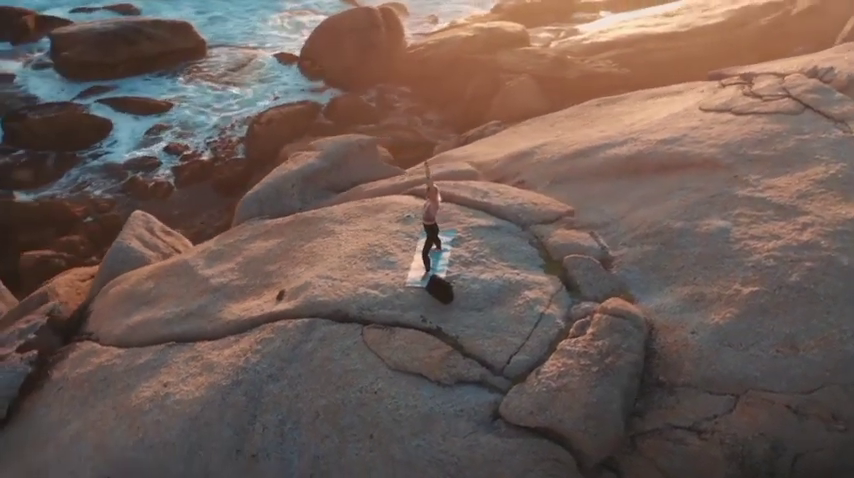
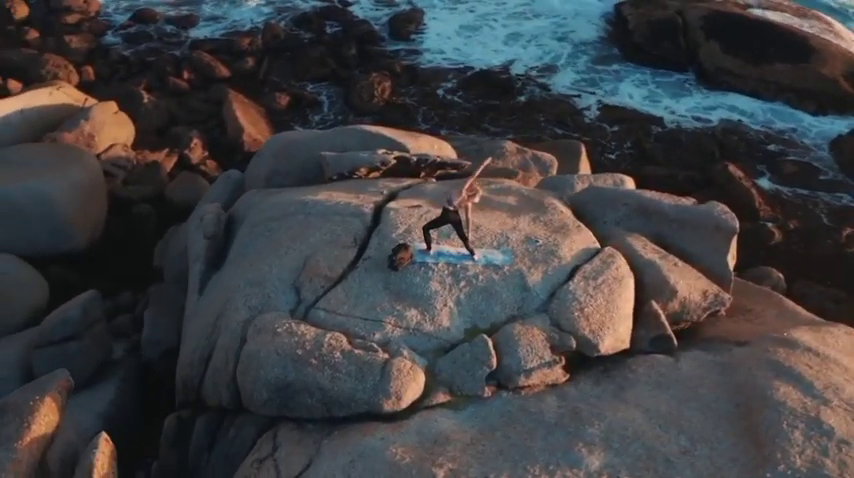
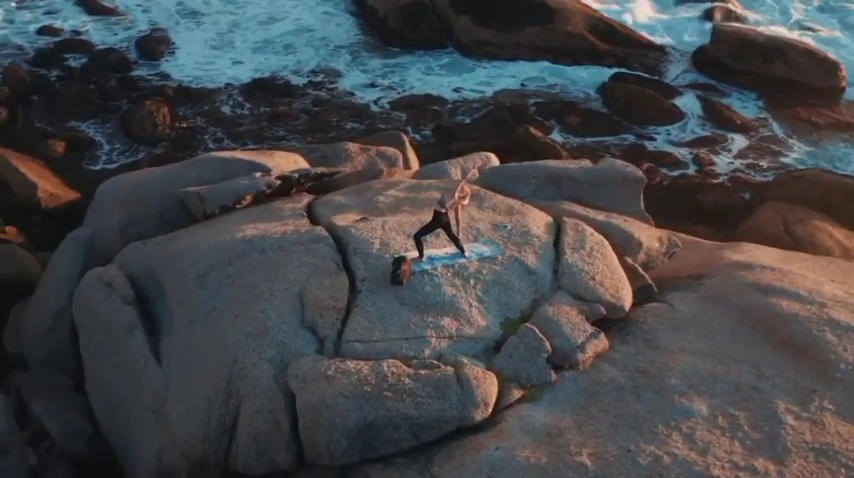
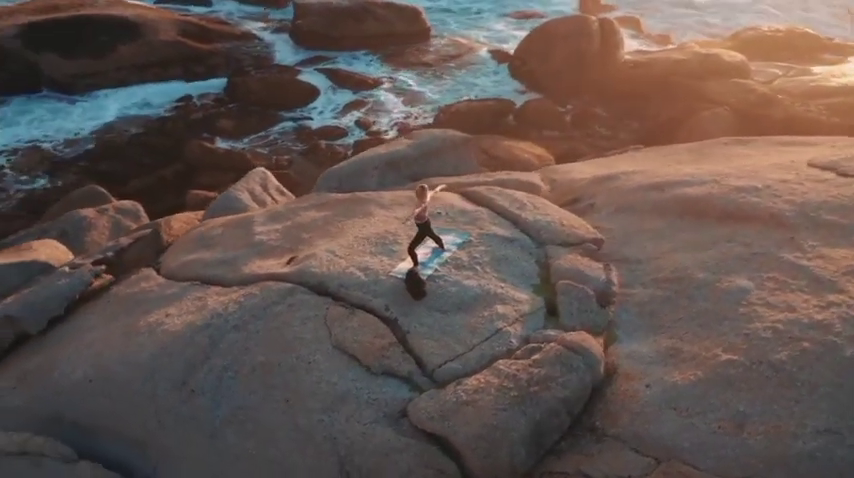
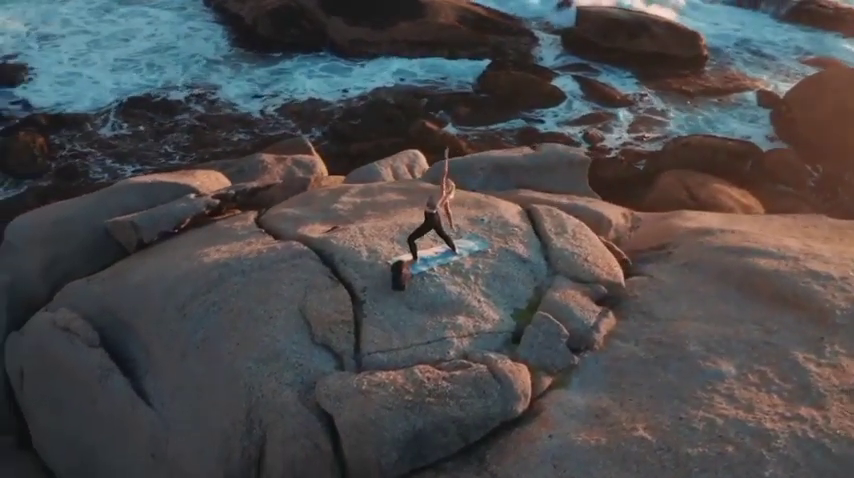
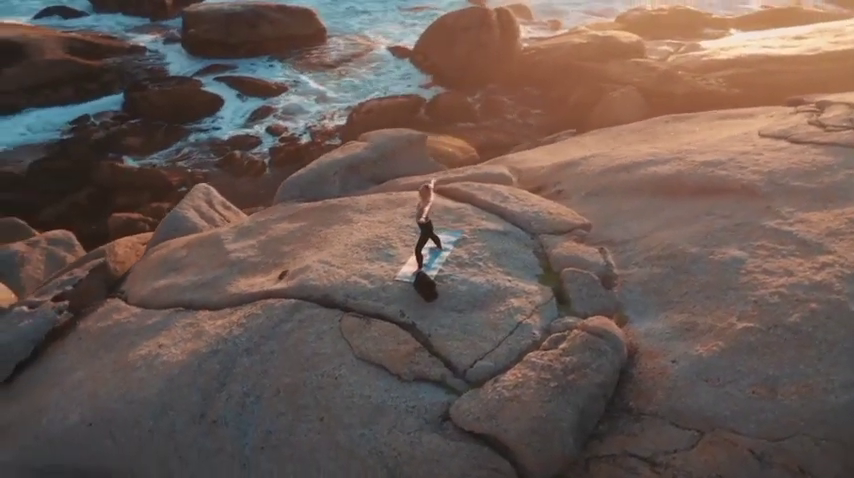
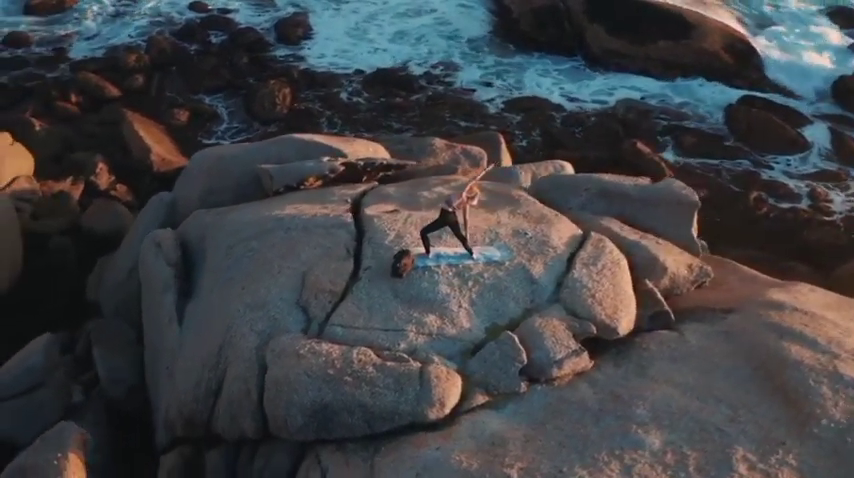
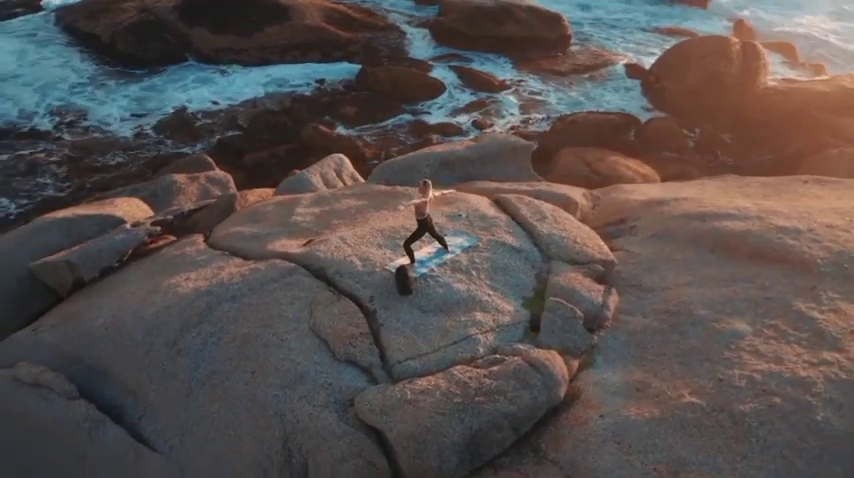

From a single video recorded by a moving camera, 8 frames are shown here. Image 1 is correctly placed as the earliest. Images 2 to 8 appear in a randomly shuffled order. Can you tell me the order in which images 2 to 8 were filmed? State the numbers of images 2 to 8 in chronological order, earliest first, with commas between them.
6, 4, 8, 5, 3, 7, 2
